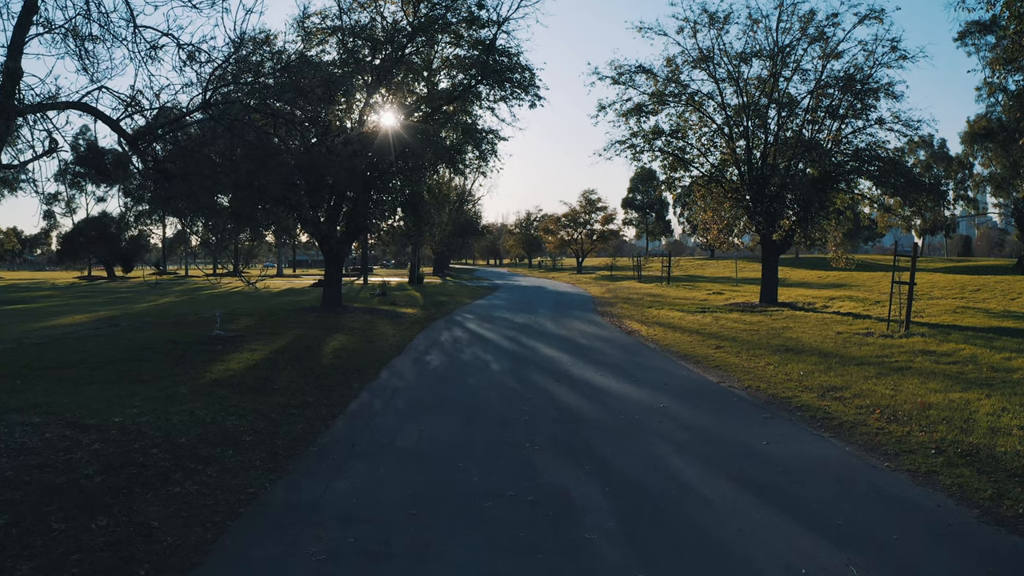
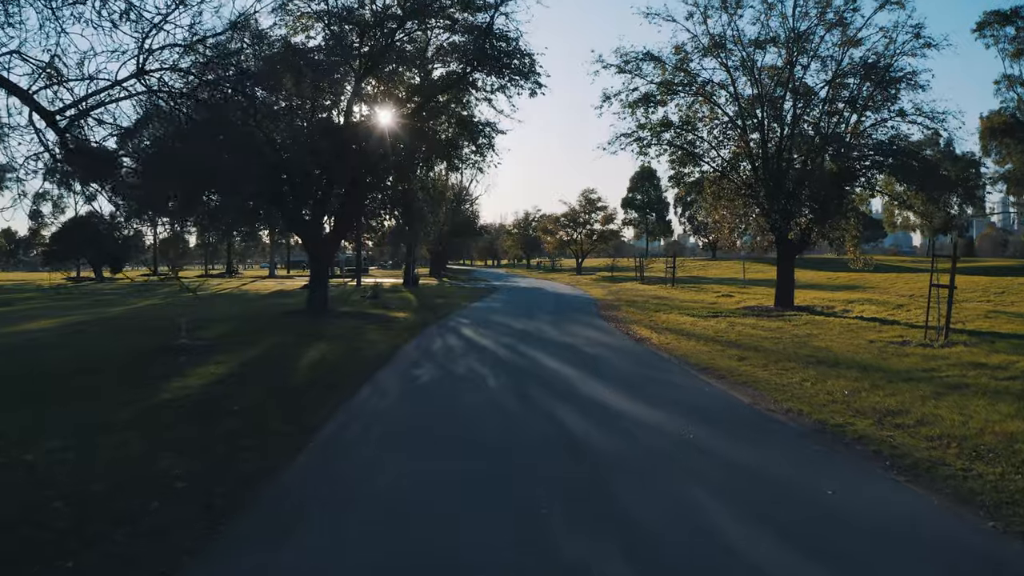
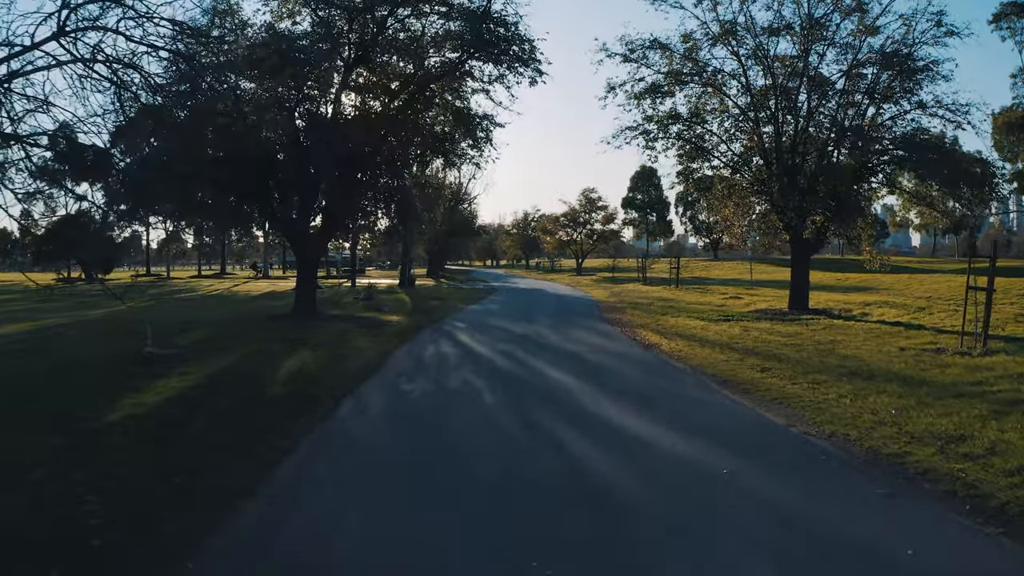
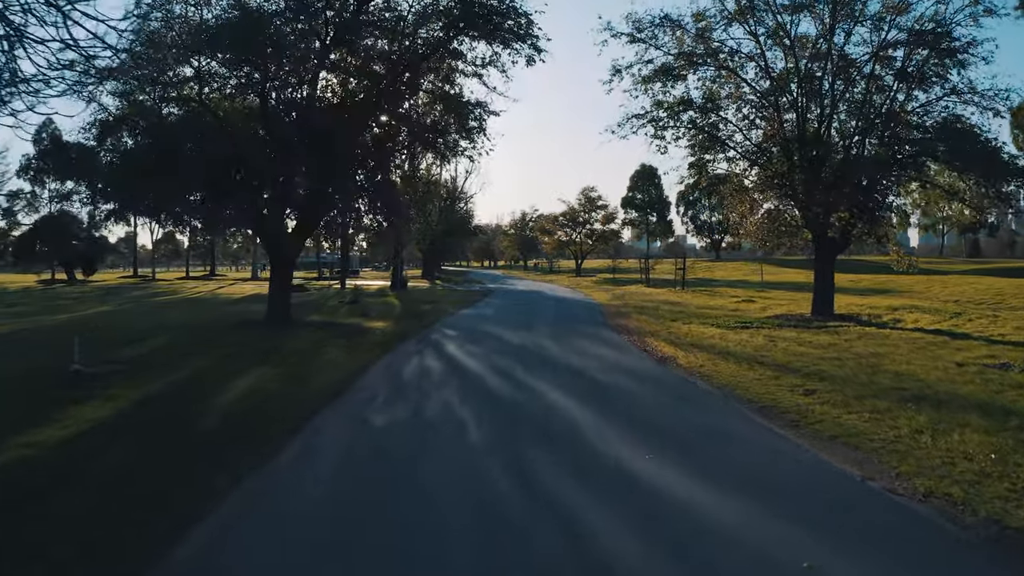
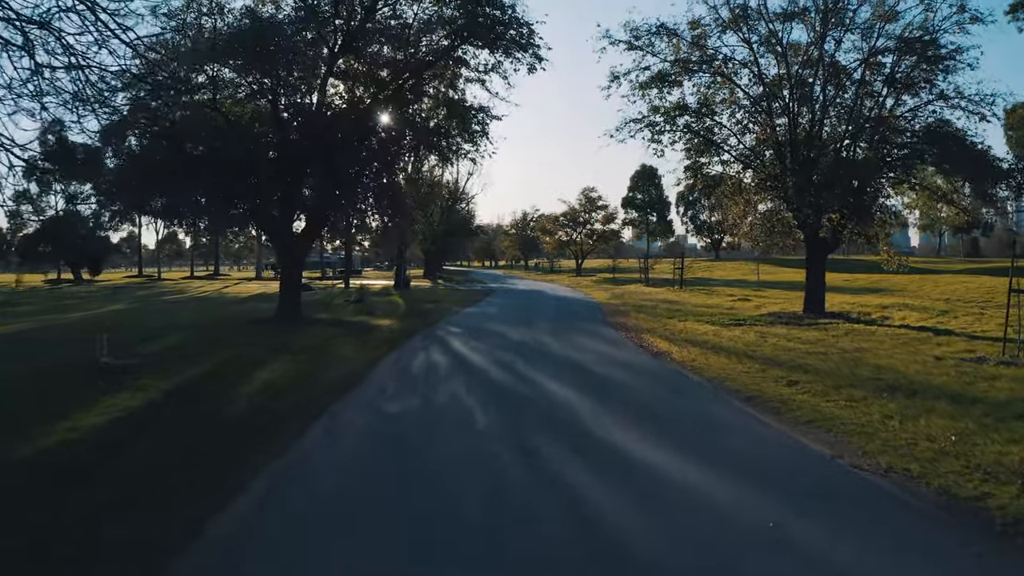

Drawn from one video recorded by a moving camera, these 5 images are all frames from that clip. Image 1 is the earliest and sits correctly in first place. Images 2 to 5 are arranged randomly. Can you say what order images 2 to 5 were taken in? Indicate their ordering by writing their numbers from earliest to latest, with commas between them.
2, 3, 5, 4
